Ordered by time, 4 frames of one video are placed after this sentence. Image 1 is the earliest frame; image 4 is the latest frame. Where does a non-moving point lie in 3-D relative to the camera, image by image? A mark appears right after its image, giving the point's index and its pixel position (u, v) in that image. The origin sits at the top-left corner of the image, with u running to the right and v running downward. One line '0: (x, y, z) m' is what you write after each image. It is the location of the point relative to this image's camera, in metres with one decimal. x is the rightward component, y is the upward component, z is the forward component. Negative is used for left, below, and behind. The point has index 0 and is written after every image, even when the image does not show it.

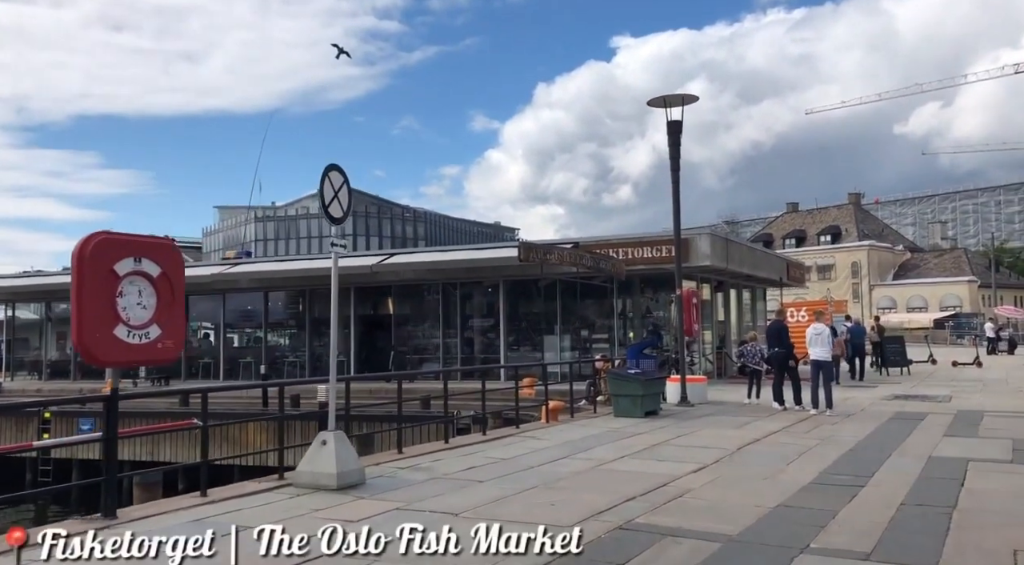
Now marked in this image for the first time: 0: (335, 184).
0: (-1.6, +0.9, +8.2) m
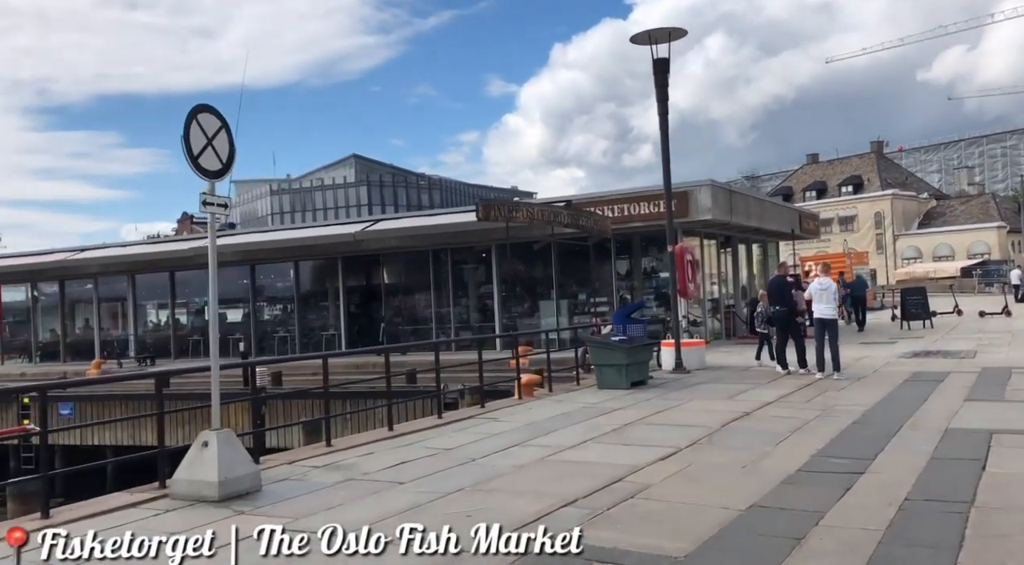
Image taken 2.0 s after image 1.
0: (-2.2, +1.1, +6.8) m
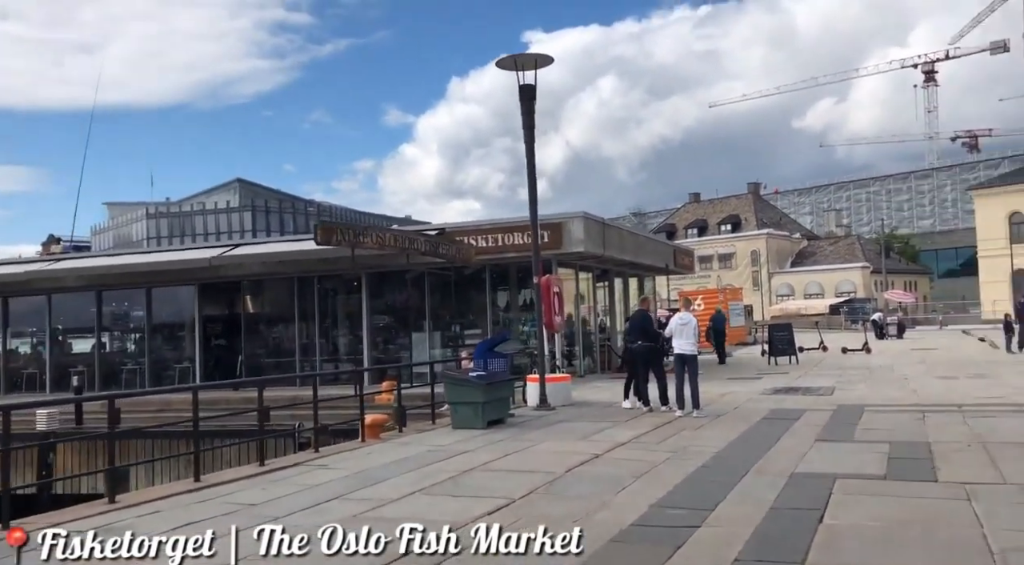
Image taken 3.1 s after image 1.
0: (-3.4, +0.9, +6.0) m
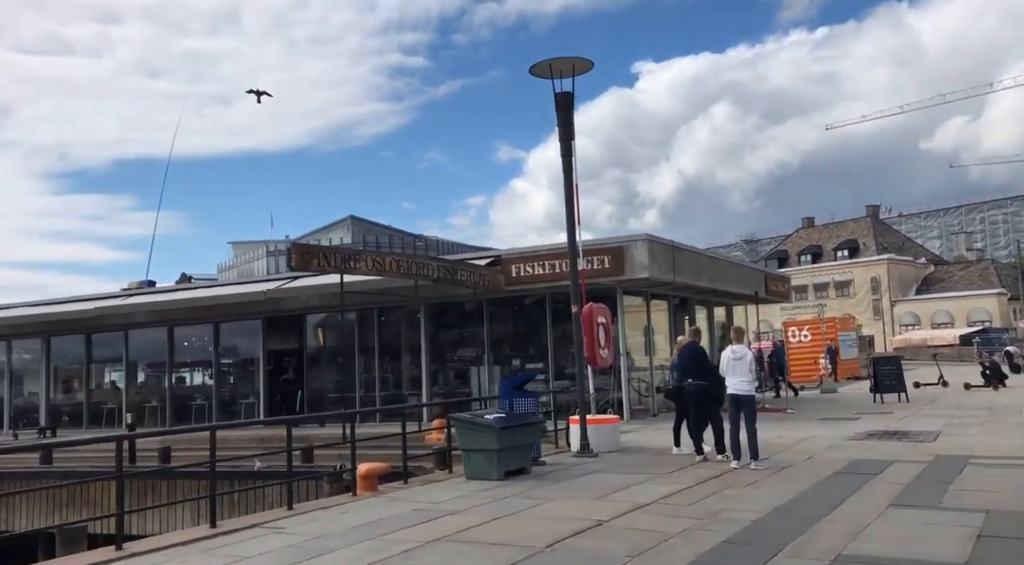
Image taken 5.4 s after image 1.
0: (-3.9, +0.8, +4.8) m
